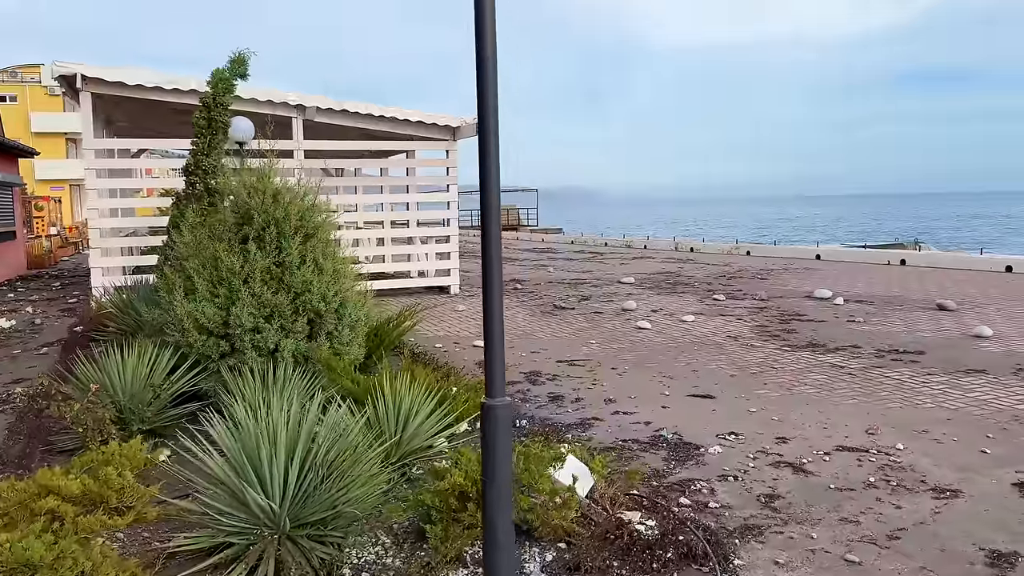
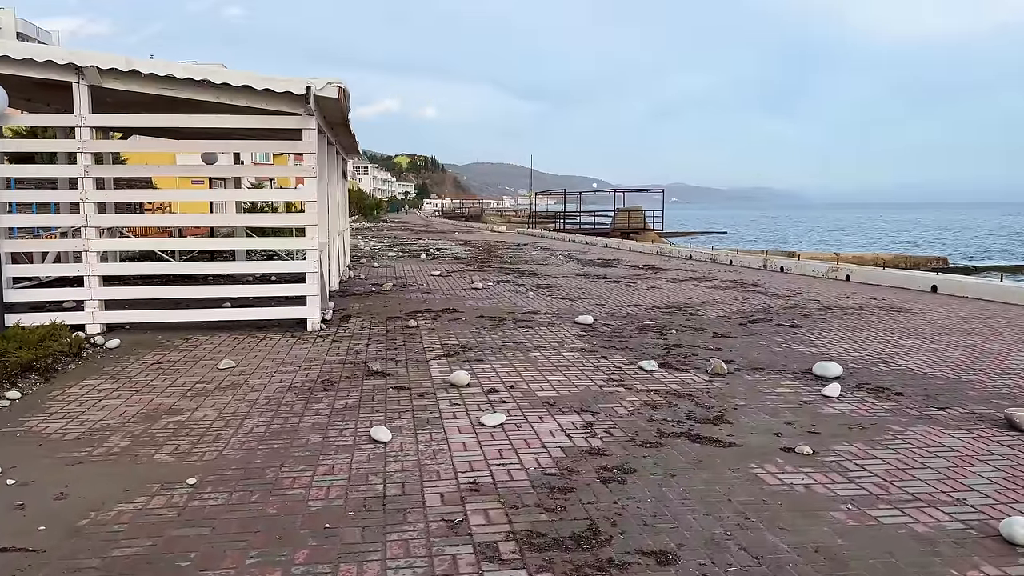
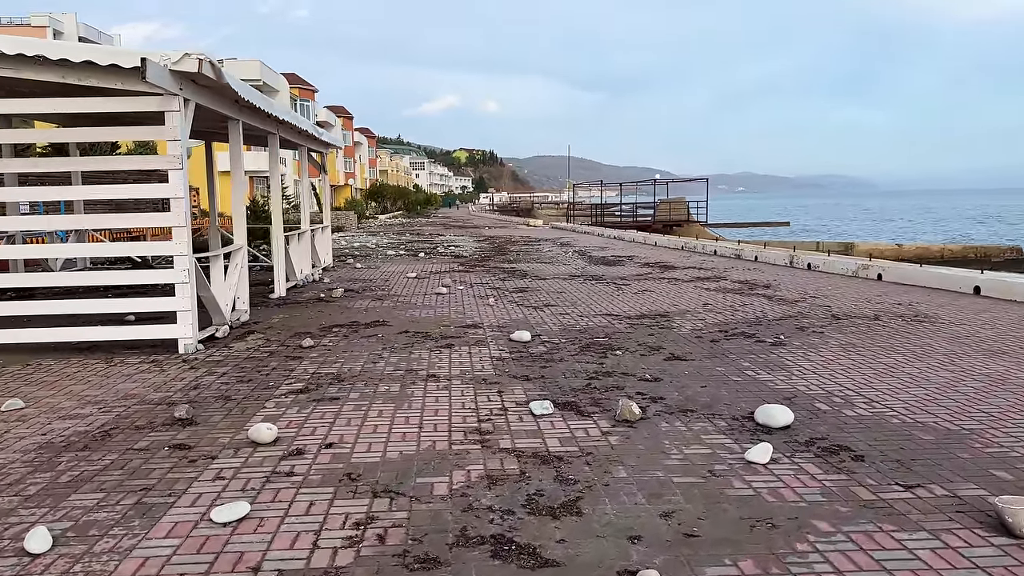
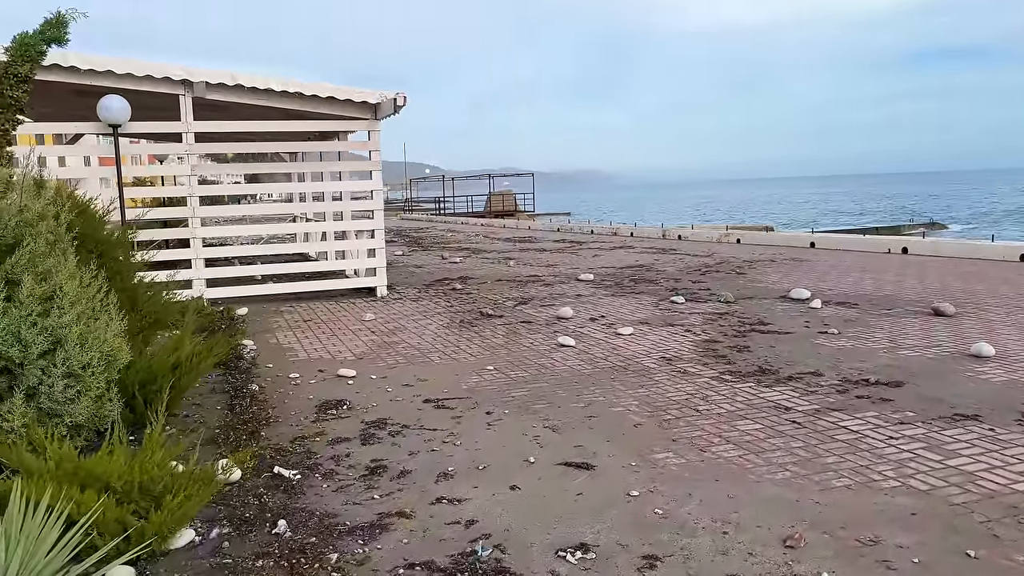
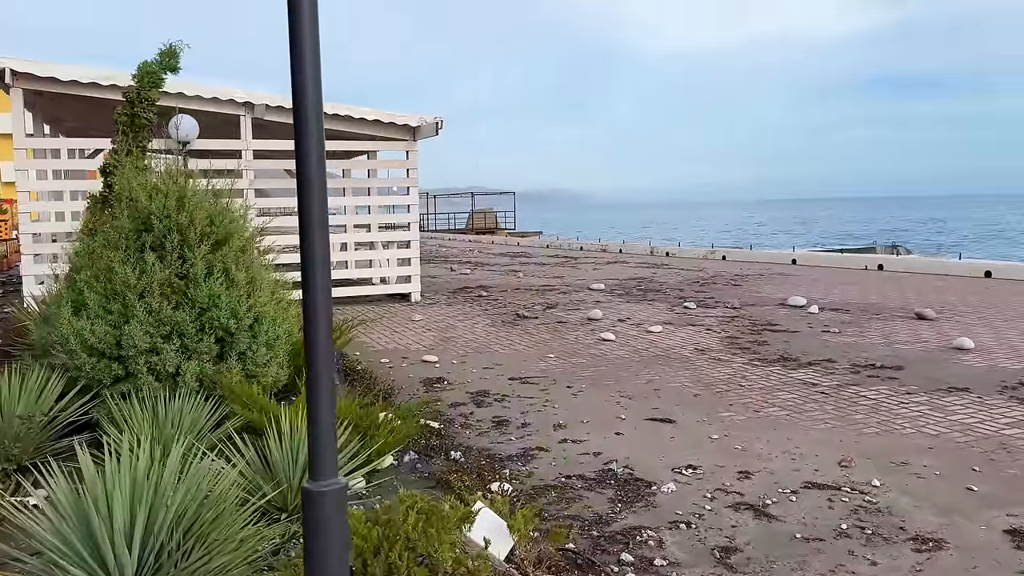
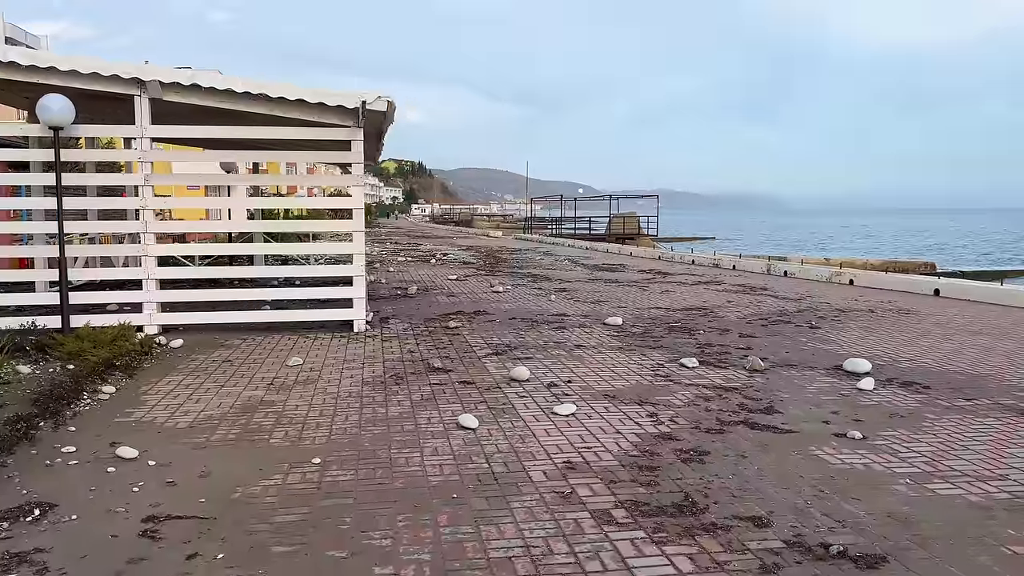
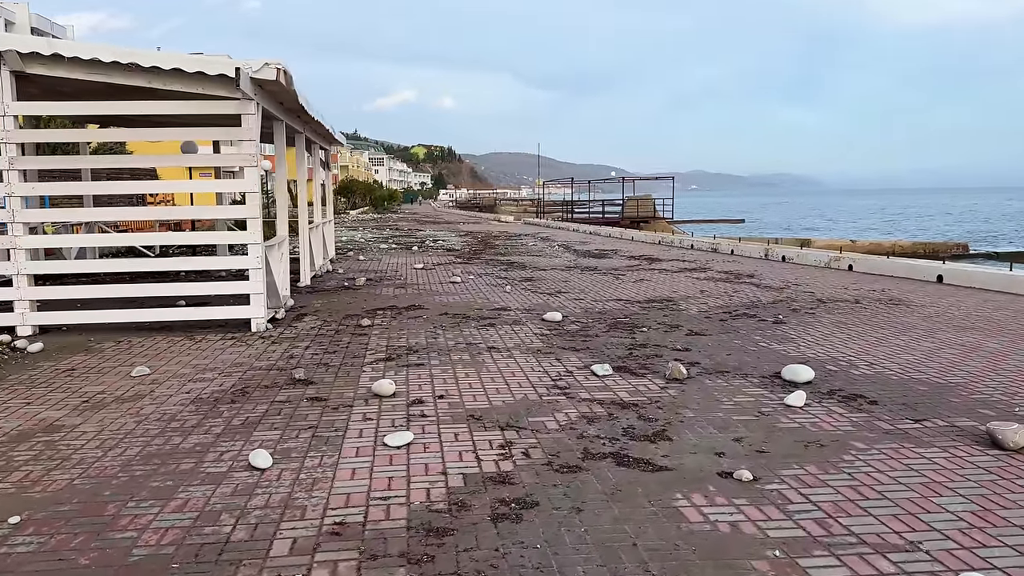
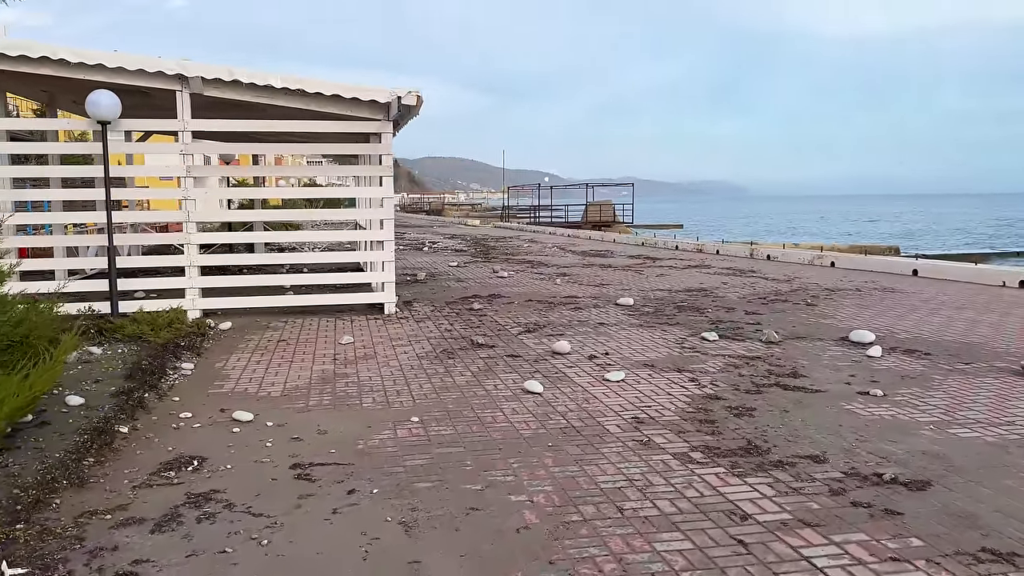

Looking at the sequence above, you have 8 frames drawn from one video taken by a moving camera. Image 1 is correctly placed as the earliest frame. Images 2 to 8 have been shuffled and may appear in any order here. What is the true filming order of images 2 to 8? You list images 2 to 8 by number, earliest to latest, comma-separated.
5, 4, 8, 6, 2, 7, 3
